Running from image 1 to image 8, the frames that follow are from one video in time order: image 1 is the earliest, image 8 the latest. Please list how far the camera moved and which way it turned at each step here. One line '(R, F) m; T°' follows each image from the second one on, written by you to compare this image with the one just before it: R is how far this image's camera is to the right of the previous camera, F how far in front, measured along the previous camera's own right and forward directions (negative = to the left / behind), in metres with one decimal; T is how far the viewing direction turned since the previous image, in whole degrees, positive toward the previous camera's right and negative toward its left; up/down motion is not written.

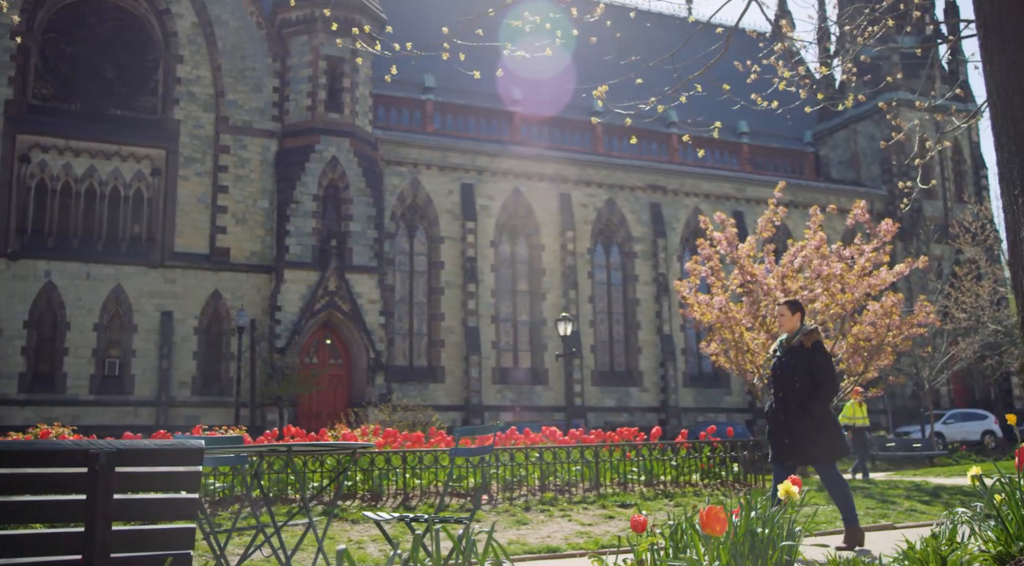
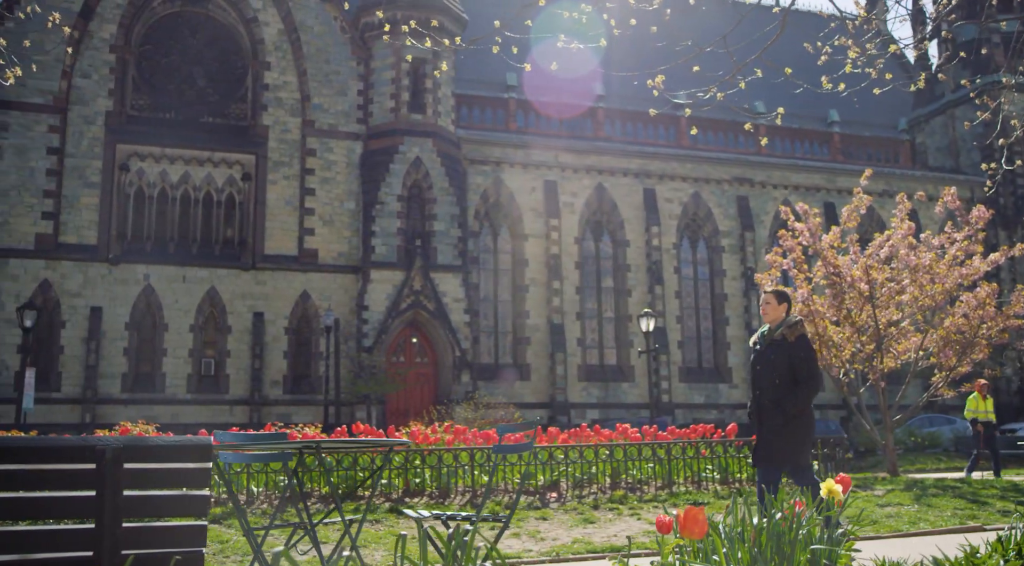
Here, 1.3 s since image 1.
(+0.4, +0.1) m; -6°
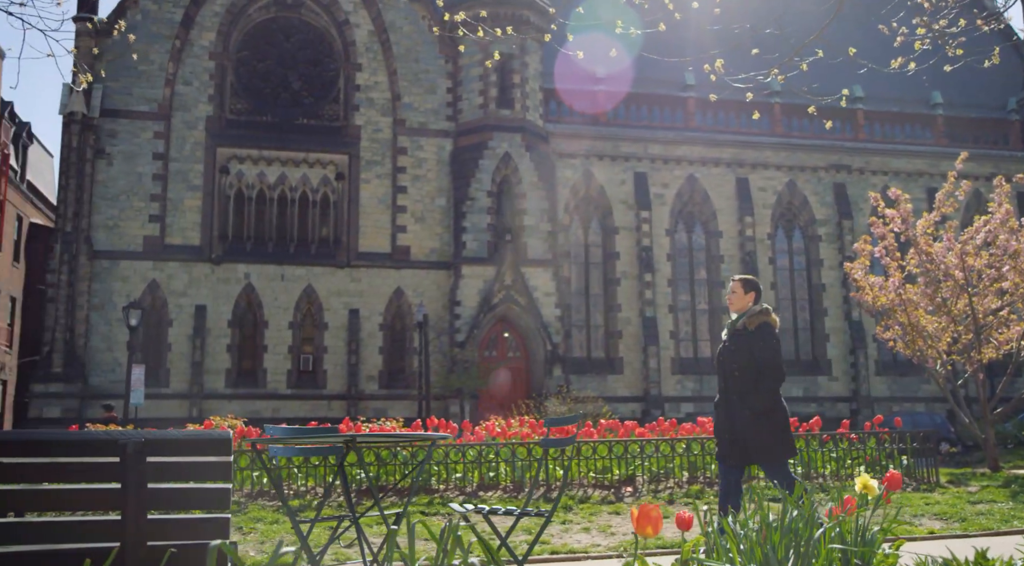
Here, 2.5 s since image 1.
(+0.4, 0.0) m; -6°
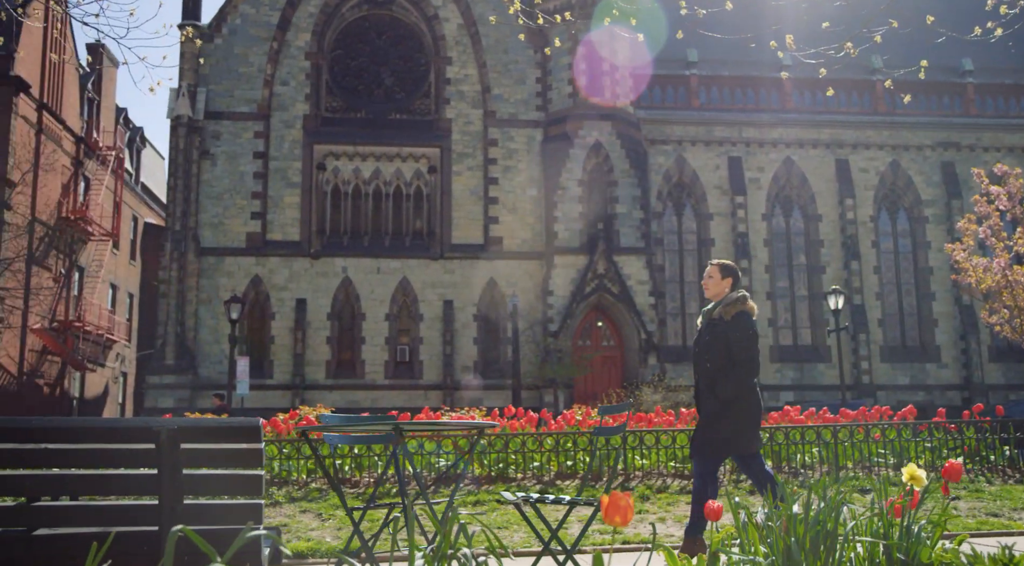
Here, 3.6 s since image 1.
(+0.4, 0.0) m; -6°
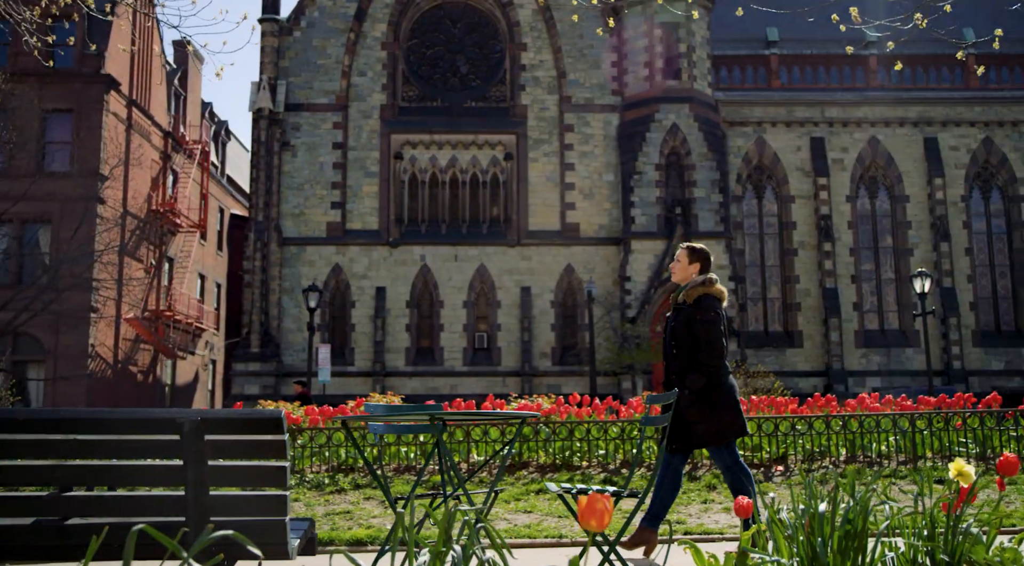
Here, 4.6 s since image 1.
(+0.3, +0.1) m; -5°
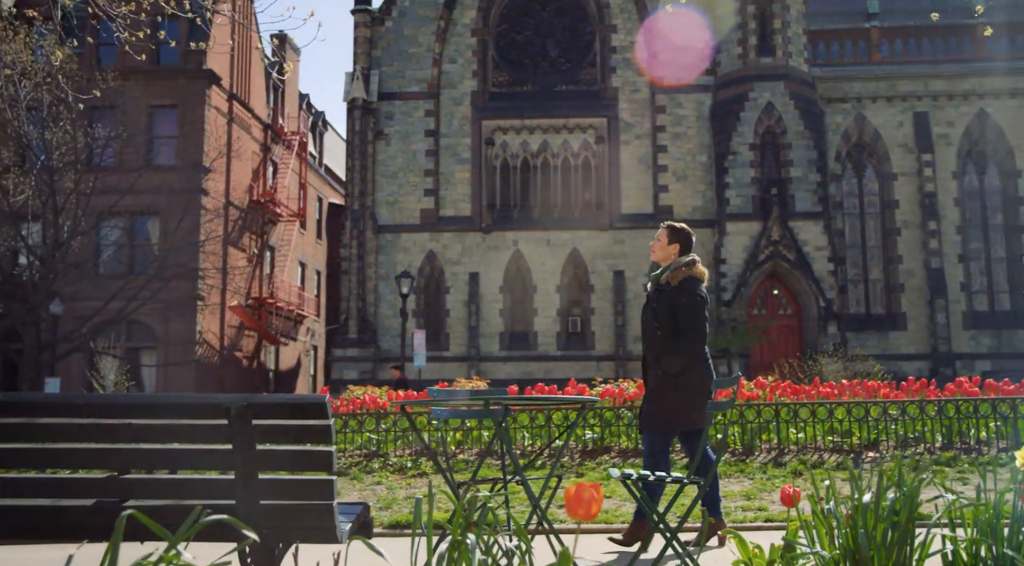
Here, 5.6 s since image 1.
(+0.3, 0.0) m; -6°
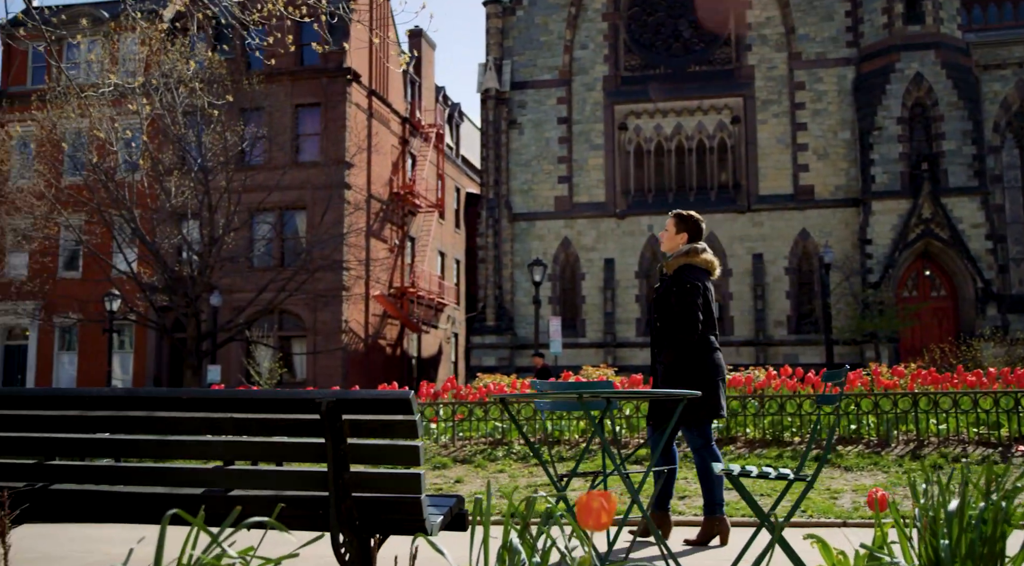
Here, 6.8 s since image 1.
(+0.3, 0.0) m; -8°
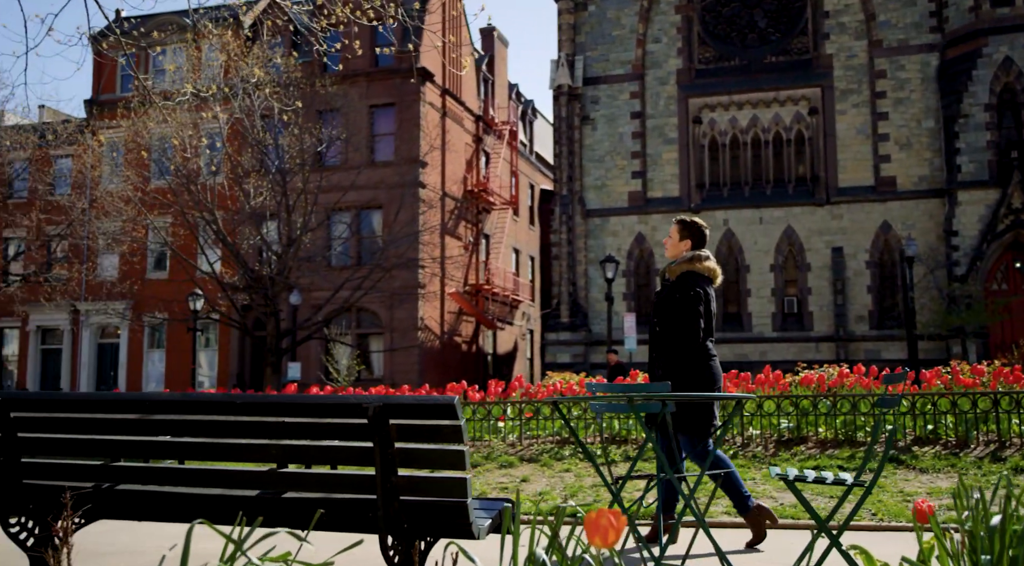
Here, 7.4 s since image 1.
(+0.2, 0.0) m; -5°
